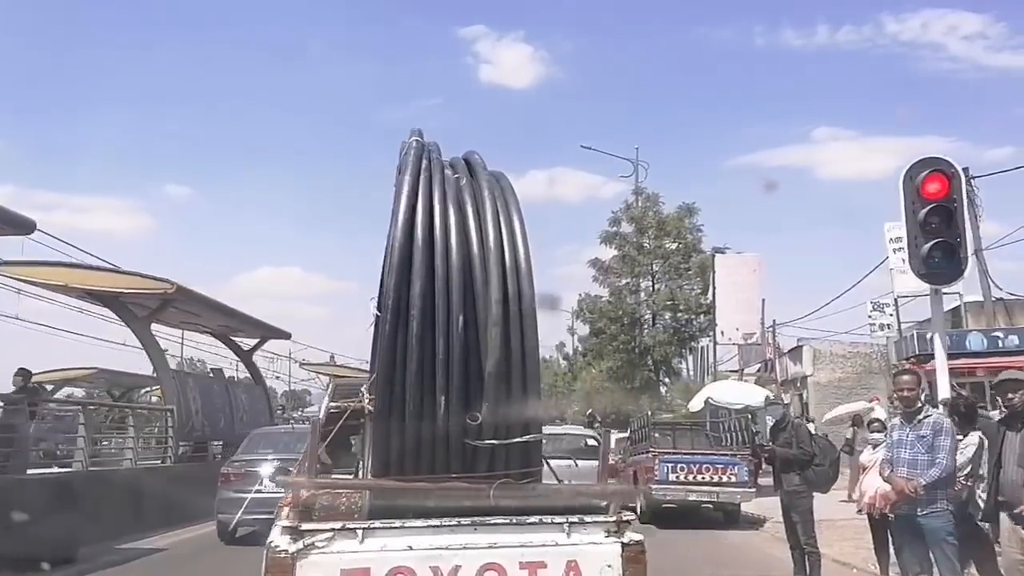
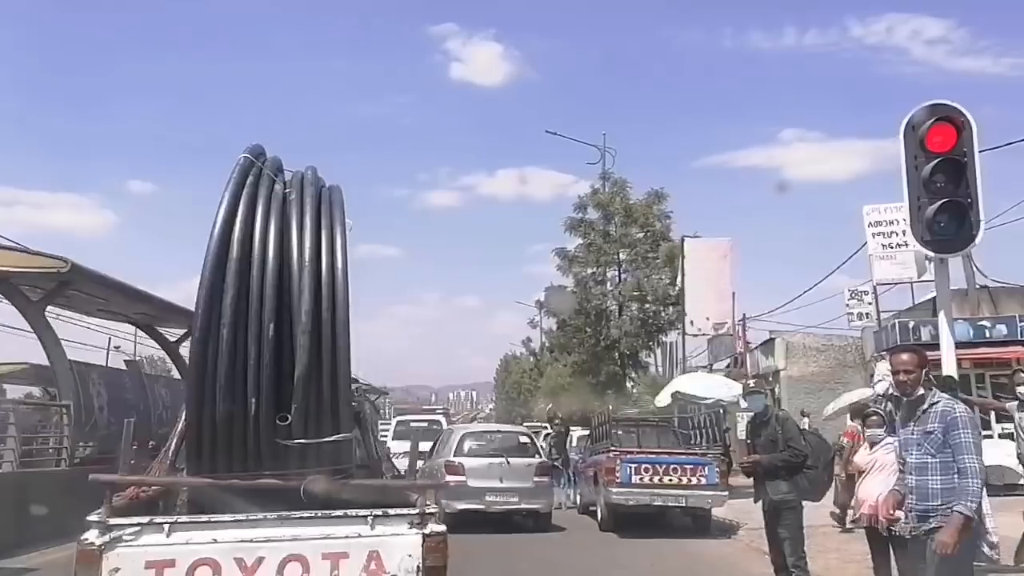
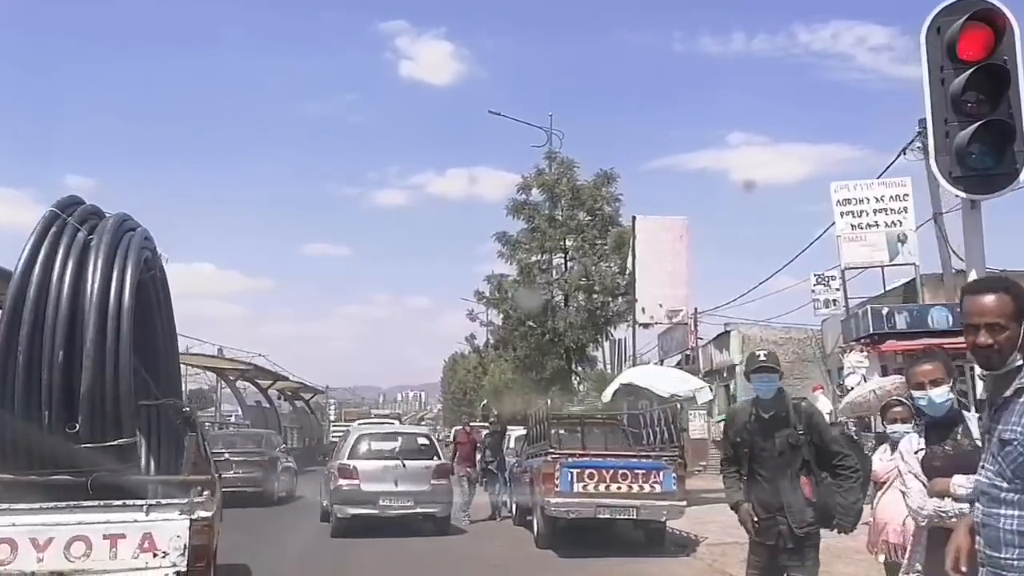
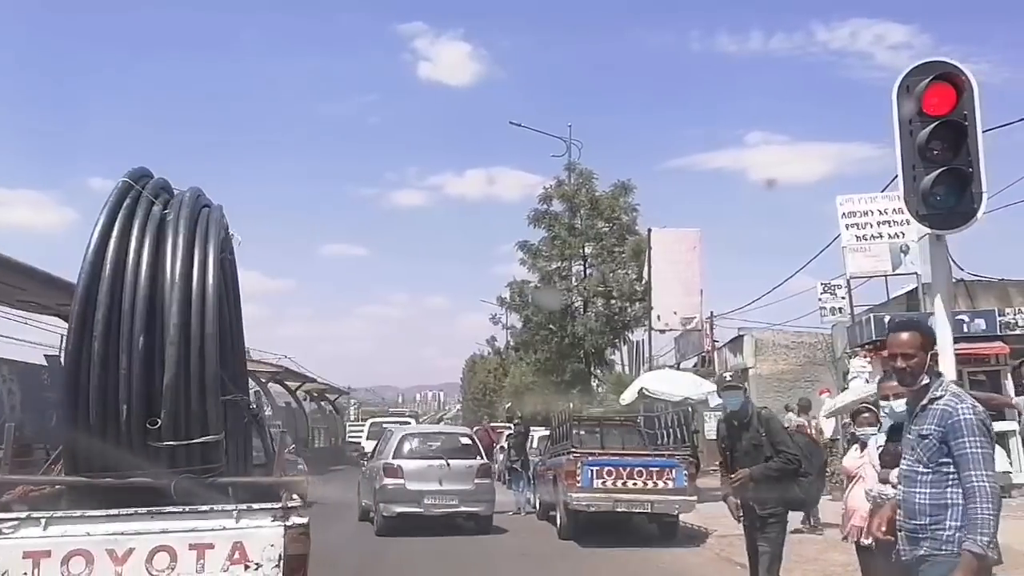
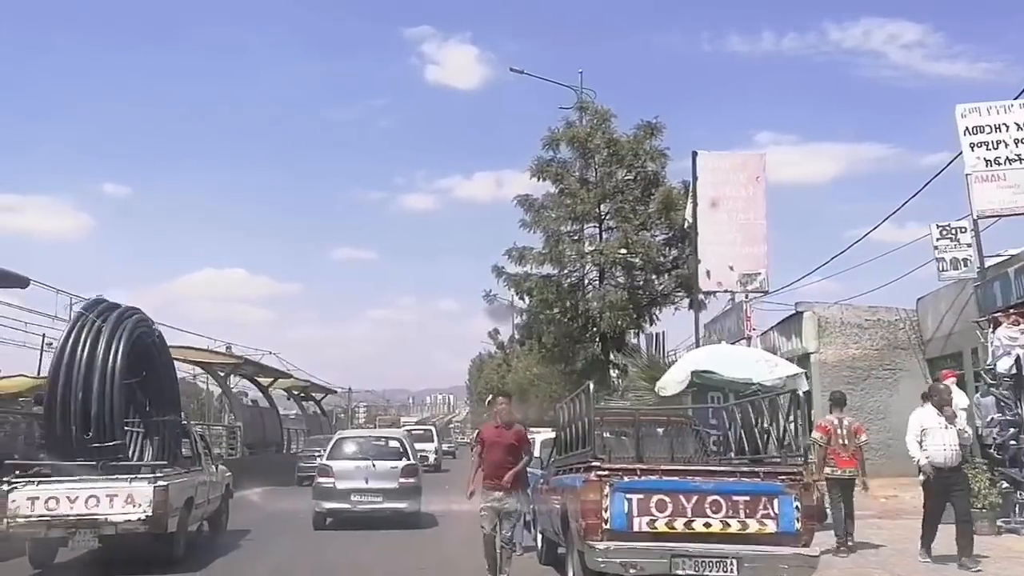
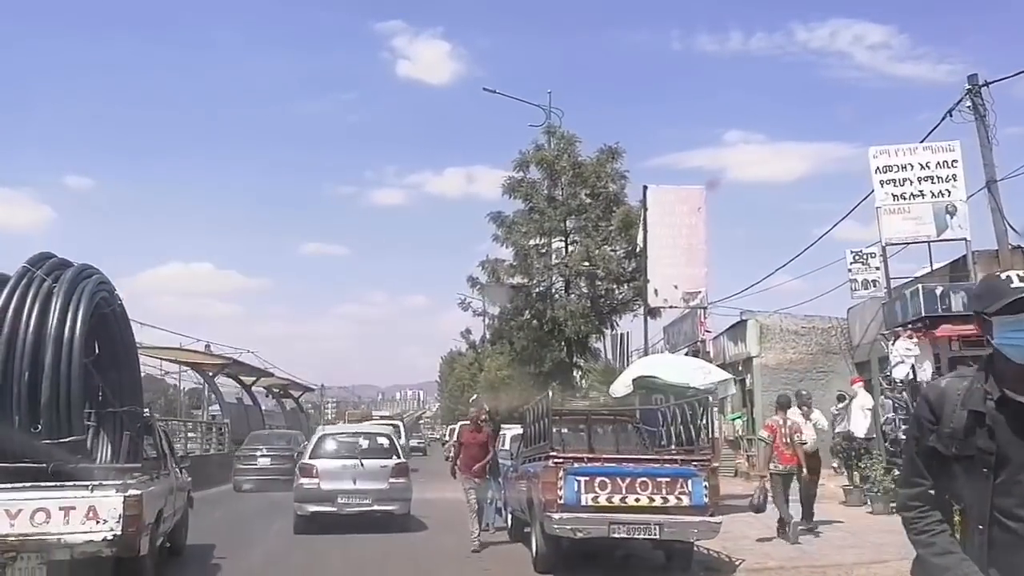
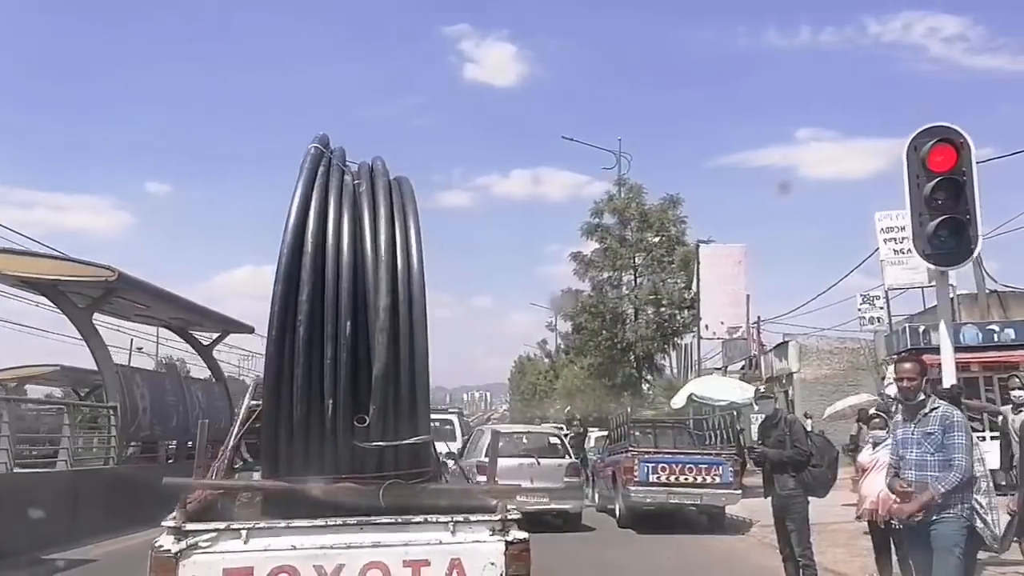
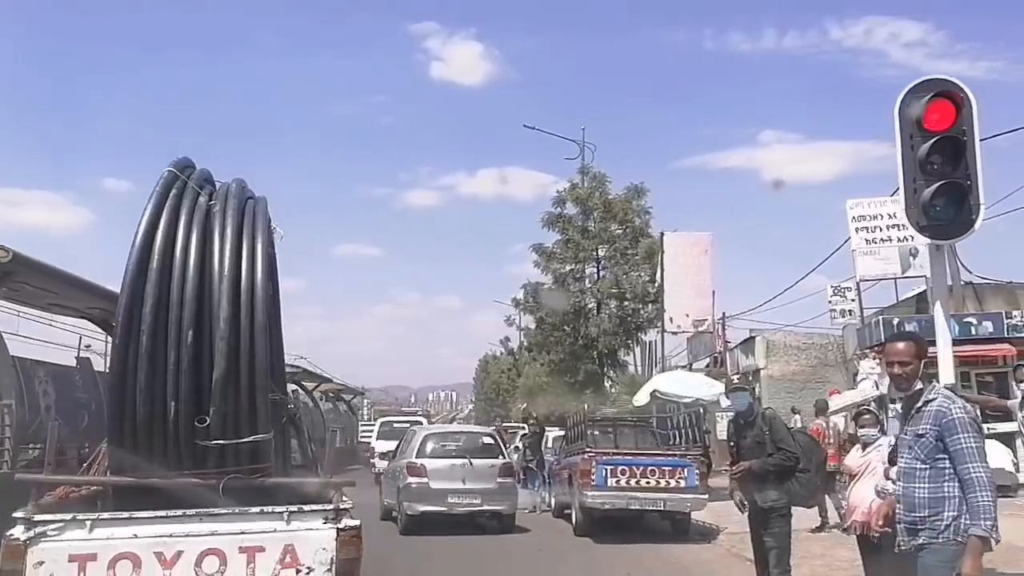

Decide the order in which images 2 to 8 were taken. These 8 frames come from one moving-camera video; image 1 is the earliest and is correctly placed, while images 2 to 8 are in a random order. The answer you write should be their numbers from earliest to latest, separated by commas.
7, 2, 8, 4, 3, 6, 5
